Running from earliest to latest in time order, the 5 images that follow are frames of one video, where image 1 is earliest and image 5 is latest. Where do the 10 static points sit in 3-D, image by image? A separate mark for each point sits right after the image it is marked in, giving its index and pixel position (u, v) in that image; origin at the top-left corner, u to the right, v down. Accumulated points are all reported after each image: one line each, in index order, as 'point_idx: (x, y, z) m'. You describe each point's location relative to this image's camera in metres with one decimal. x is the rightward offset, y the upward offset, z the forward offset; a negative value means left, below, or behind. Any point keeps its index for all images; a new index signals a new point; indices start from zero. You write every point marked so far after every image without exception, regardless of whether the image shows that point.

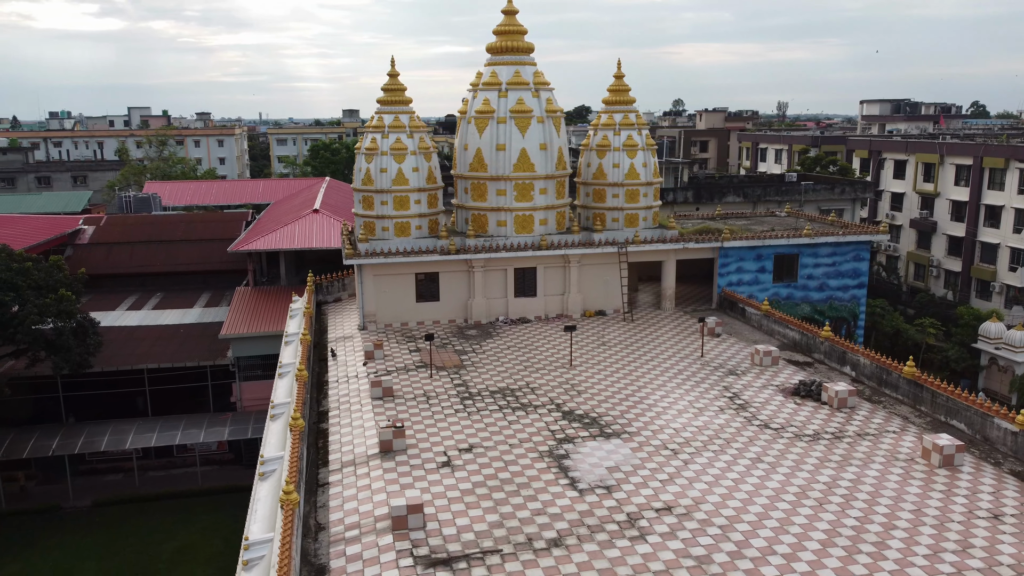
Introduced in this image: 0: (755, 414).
0: (+4.9, -2.5, +16.3) m
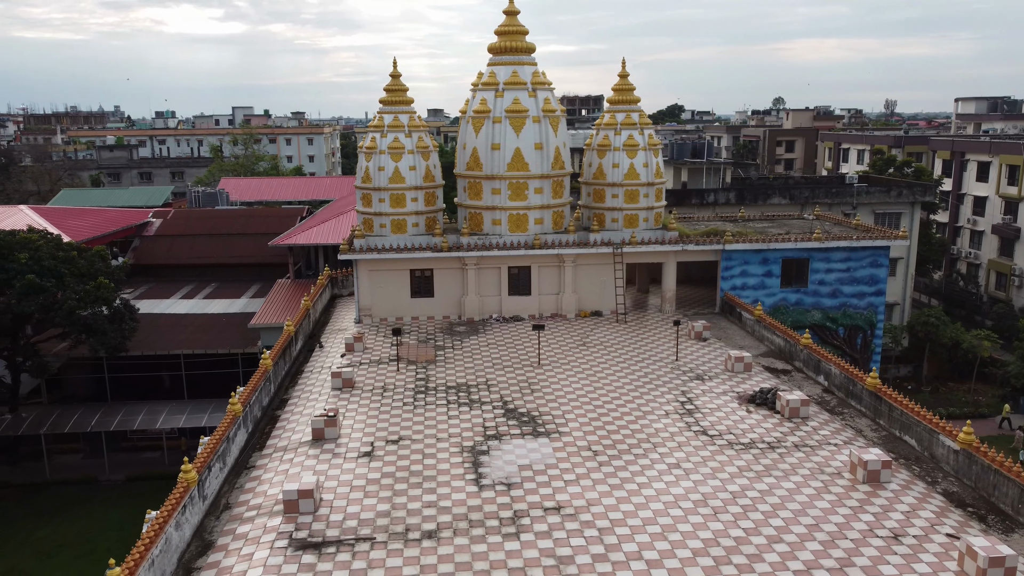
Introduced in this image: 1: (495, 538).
0: (+3.7, -2.6, +16.0) m
1: (-0.3, -3.5, +11.5) m
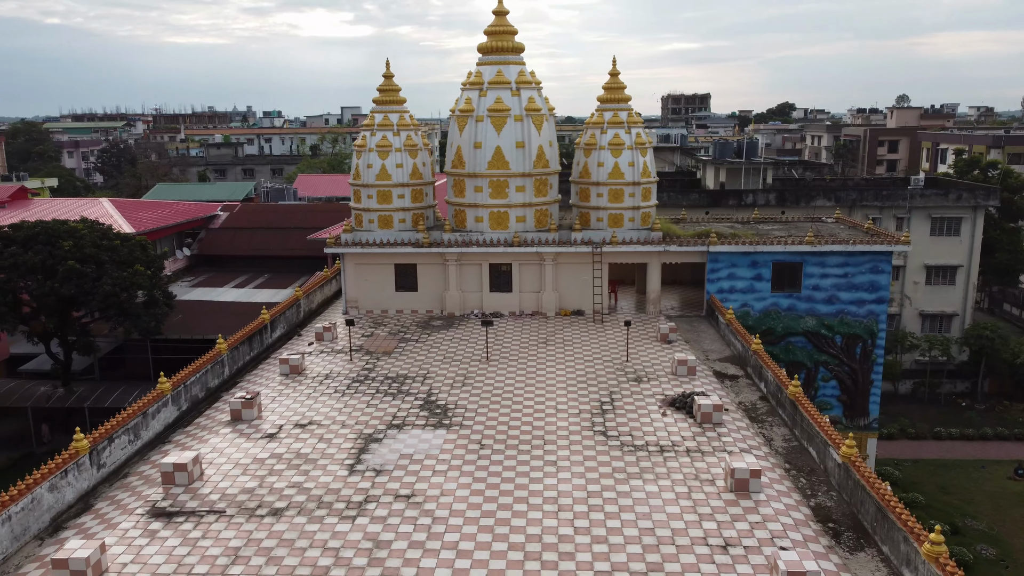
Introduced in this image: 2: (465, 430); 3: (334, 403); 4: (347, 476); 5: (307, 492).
0: (+1.9, -2.6, +15.9) m
1: (-2.7, -3.4, +12.0) m
2: (-0.9, -2.7, +15.5) m
3: (-3.7, -2.4, +17.0) m
4: (-2.8, -3.1, +13.5) m
5: (-3.3, -3.3, +13.0) m
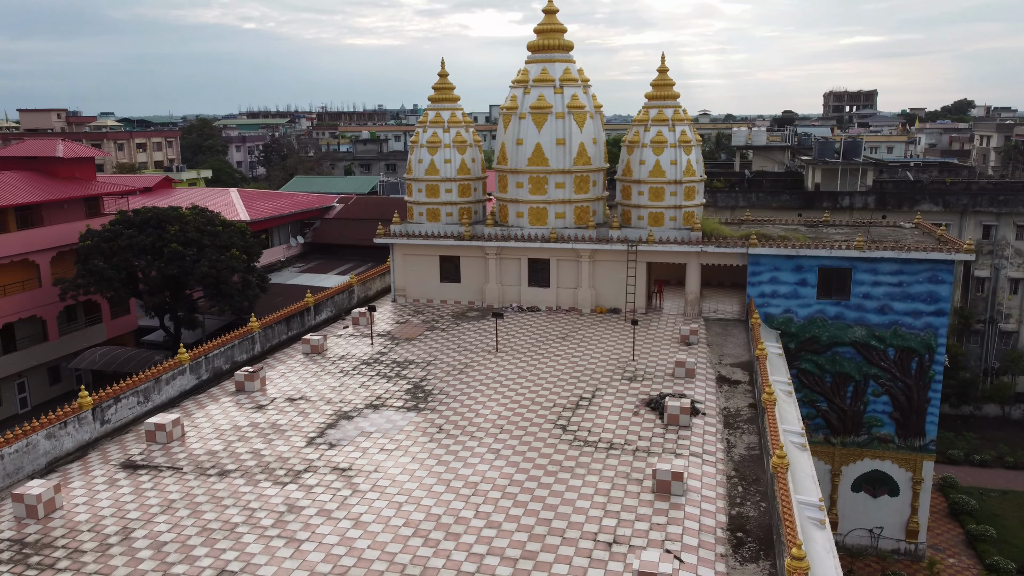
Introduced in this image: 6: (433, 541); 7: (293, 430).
0: (+1.3, -2.5, +16.0) m
1: (-4.0, -3.1, +13.1) m
2: (-1.5, -2.5, +16.1) m
3: (-4.0, -2.1, +18.1) m
4: (-3.7, -2.9, +14.5) m
5: (-4.4, -3.0, +14.1) m
6: (-1.1, -3.5, +11.3) m
7: (-4.1, -2.7, +15.3) m
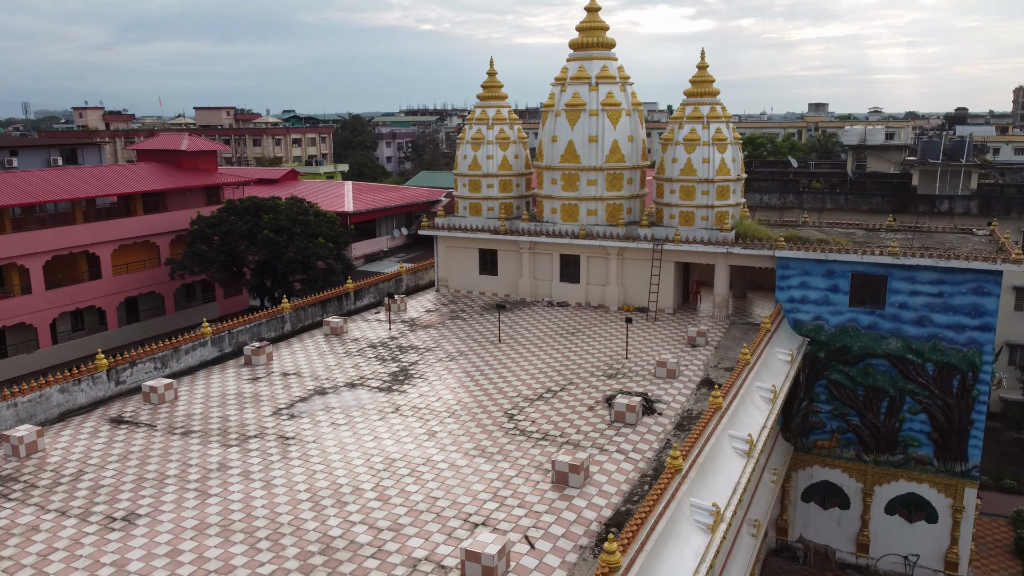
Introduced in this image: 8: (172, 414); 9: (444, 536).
0: (+0.4, -2.4, +16.4) m
1: (-5.3, -2.8, +14.5) m
2: (-2.3, -2.3, +17.0) m
3: (-4.3, -1.7, +19.4) m
4: (-4.8, -2.5, +15.8) m
5: (-5.5, -2.6, +15.6) m
6: (-2.8, -3.3, +12.2) m
7: (-5.0, -2.3, +16.7) m
8: (-6.8, -2.5, +16.1) m
9: (-0.9, -3.5, +11.3) m
